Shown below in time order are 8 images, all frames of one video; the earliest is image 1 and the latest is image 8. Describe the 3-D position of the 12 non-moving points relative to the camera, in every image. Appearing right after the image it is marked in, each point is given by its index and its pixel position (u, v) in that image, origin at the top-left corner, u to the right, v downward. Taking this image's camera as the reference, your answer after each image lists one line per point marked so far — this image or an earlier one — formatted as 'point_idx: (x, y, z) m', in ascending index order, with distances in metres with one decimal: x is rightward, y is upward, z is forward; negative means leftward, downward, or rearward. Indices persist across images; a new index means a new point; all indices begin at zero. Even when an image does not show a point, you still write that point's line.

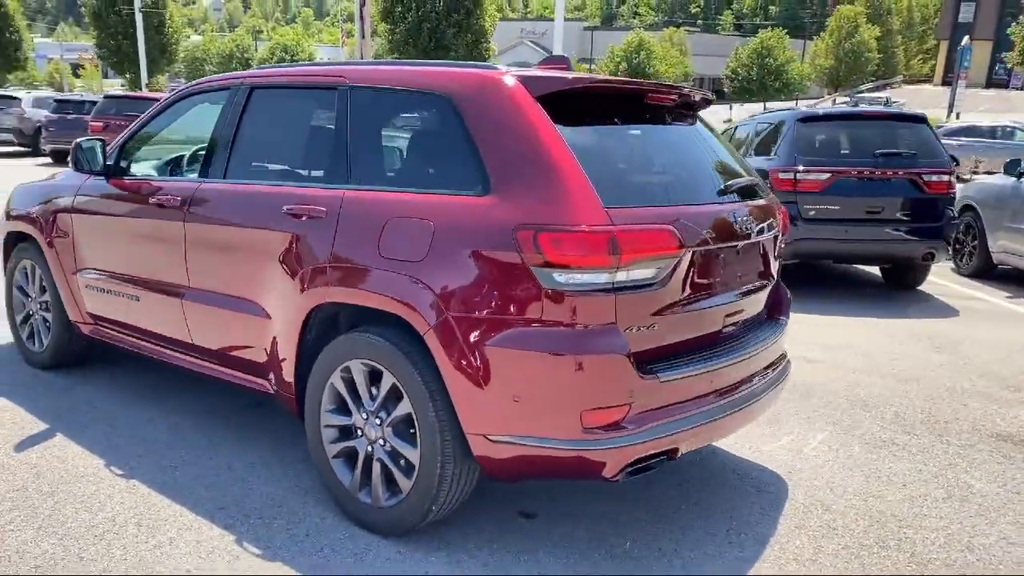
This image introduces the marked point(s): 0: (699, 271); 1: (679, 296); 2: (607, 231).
0: (+0.7, +0.1, +3.2) m
1: (+0.6, 0.0, +3.1) m
2: (+0.3, +0.2, +2.8) m
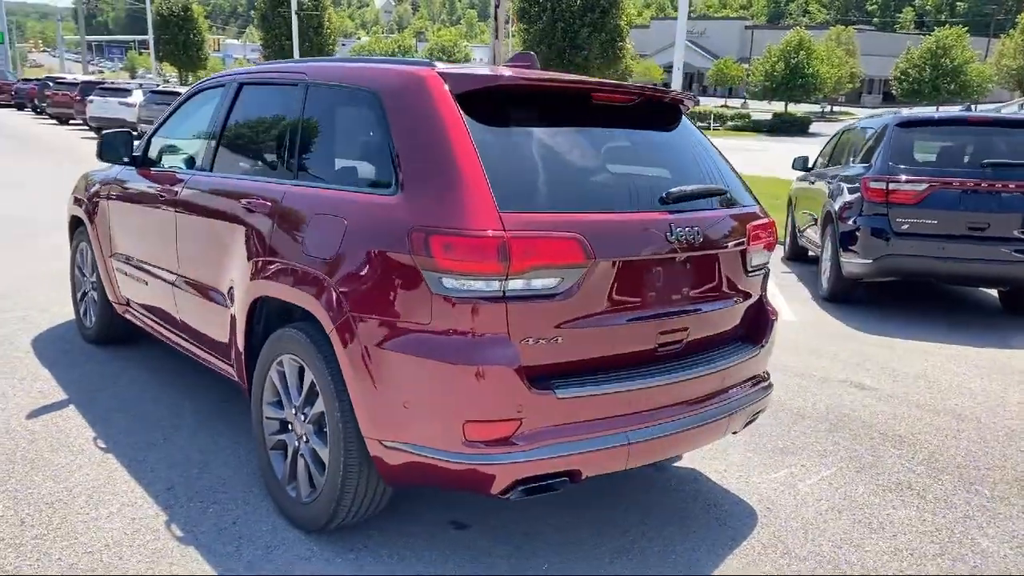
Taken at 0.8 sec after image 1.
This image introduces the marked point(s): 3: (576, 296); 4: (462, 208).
0: (+0.3, 0.0, +3.0) m
1: (+0.2, -0.1, +2.9) m
2: (0.0, +0.2, +2.7) m
3: (+0.2, 0.0, +2.8) m
4: (-0.2, +0.3, +2.7) m
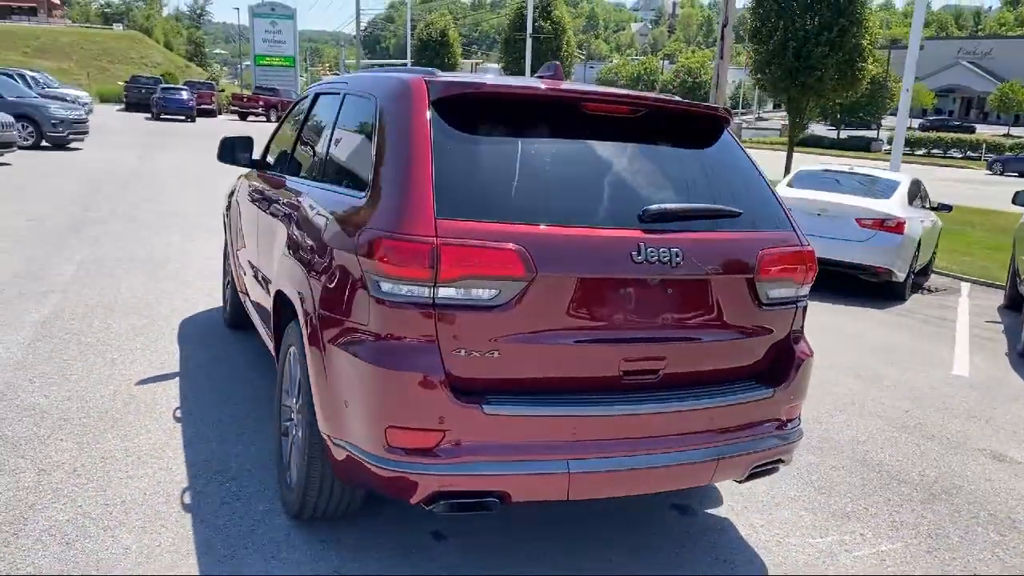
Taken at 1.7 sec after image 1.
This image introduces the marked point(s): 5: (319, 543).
0: (+0.2, 0.0, +2.8) m
1: (0.0, -0.1, +2.8) m
2: (-0.3, +0.1, +2.7) m
3: (0.0, -0.1, +2.7) m
4: (-0.4, +0.3, +2.7) m
5: (-0.8, -1.0, +3.3) m
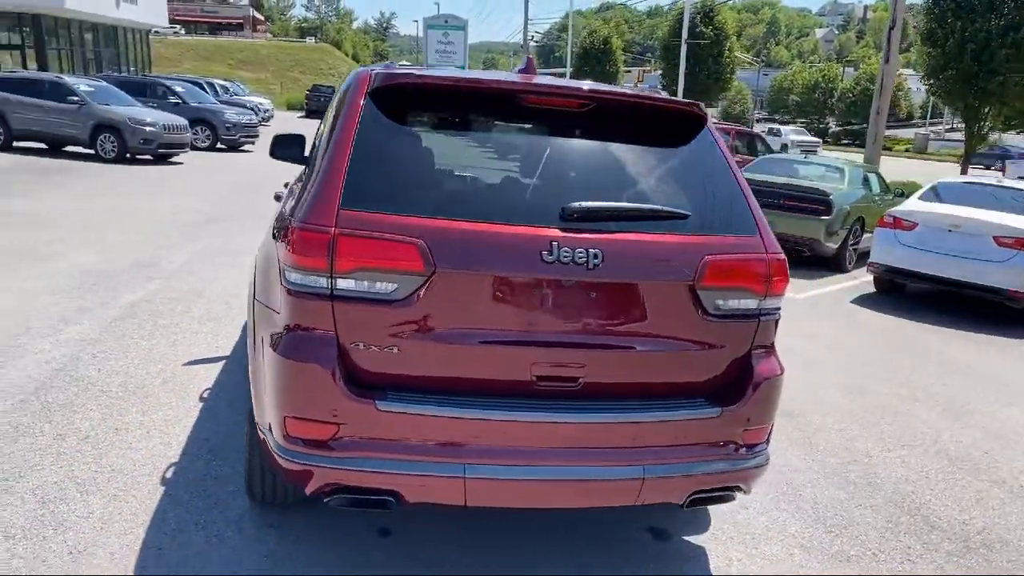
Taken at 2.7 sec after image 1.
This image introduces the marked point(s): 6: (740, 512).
0: (-0.1, 0.0, +2.7) m
1: (-0.3, -0.1, +2.7) m
2: (-0.6, +0.2, +2.6) m
3: (-0.3, -0.1, +2.7) m
4: (-0.7, +0.3, +2.7) m
5: (-1.0, -1.0, +3.4) m
6: (+1.1, -1.1, +3.9) m
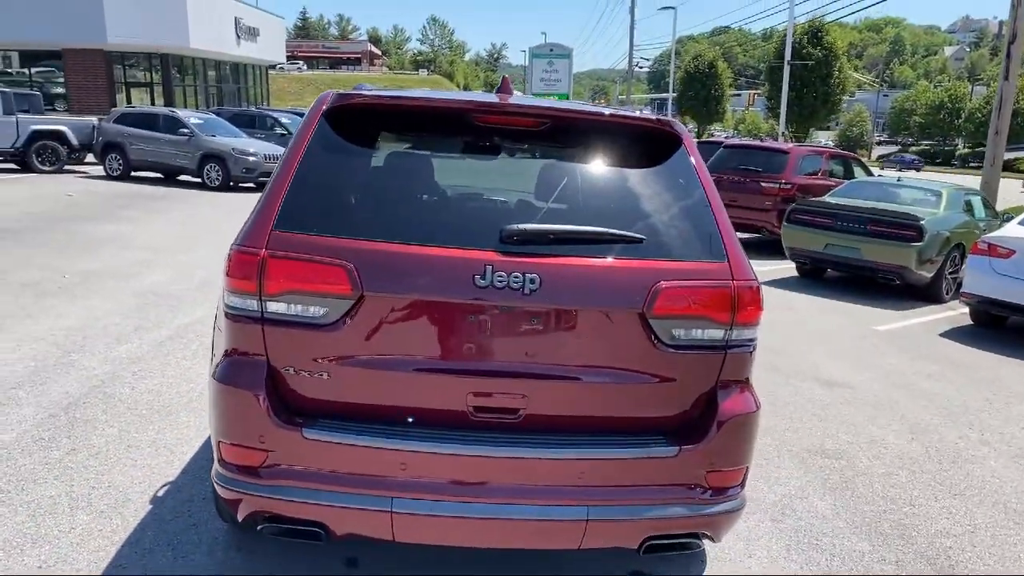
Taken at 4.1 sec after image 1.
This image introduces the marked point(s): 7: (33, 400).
0: (-0.4, -0.1, +2.6) m
1: (-0.5, -0.2, +2.6) m
2: (-0.8, +0.1, +2.6) m
3: (-0.5, -0.1, +2.6) m
4: (-0.9, +0.2, +2.7) m
5: (-1.1, -1.1, +3.4) m
6: (+1.0, -1.2, +3.6) m
7: (-2.9, -0.7, +5.0) m
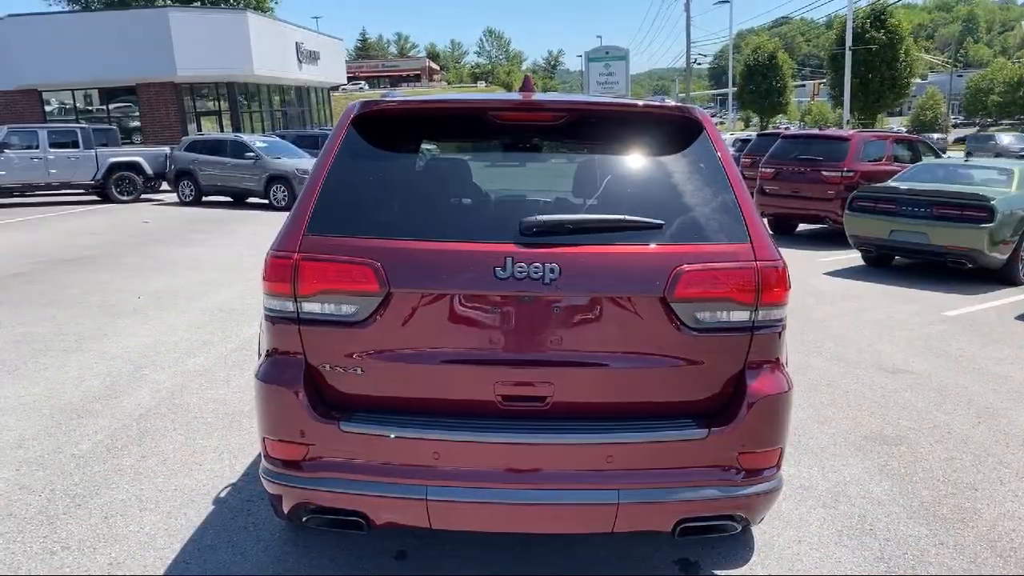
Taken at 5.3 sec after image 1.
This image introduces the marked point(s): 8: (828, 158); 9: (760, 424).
0: (-0.3, -0.1, +2.7) m
1: (-0.4, -0.2, +2.7) m
2: (-0.7, +0.1, +2.7) m
3: (-0.5, -0.1, +2.7) m
4: (-0.8, +0.2, +2.9) m
5: (-1.0, -1.1, +3.5) m
6: (+1.2, -1.1, +3.6) m
7: (-2.6, -0.8, +5.2) m
8: (+5.6, +2.3, +14.4) m
9: (+0.8, -0.5, +2.8) m
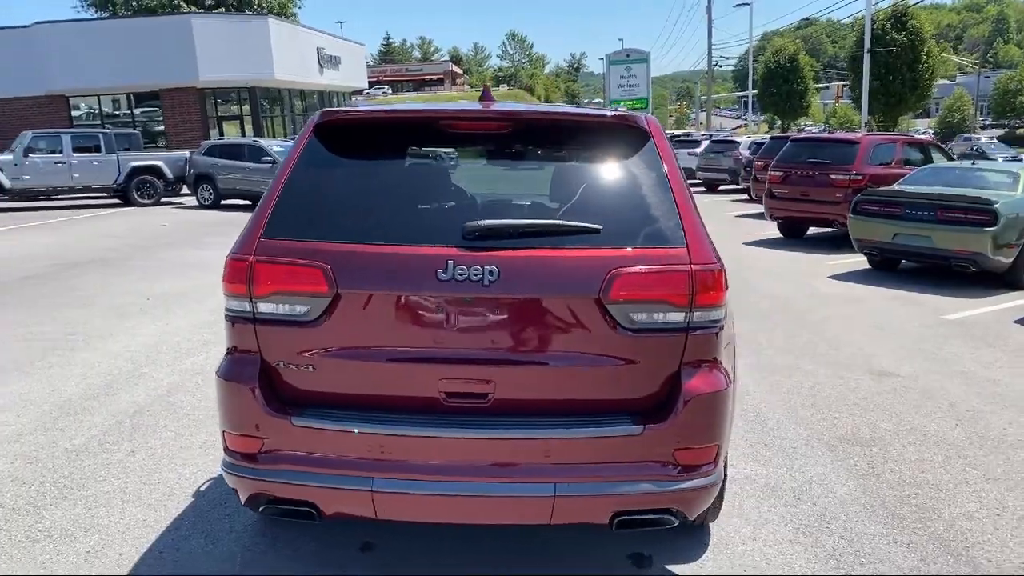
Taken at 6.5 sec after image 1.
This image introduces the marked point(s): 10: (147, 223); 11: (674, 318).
0: (-0.5, -0.1, +2.8) m
1: (-0.6, -0.2, +2.9) m
2: (-0.9, +0.1, +2.9) m
3: (-0.7, -0.1, +2.8) m
4: (-1.0, +0.2, +3.0) m
5: (-1.1, -1.1, +3.7) m
6: (+1.0, -1.1, +3.6) m
7: (-2.7, -0.8, +5.4) m
8: (+5.7, +2.2, +14.4) m
9: (+0.6, -0.5, +2.9) m
10: (-8.0, +1.4, +17.9) m
11: (+0.6, -0.1, +2.8) m
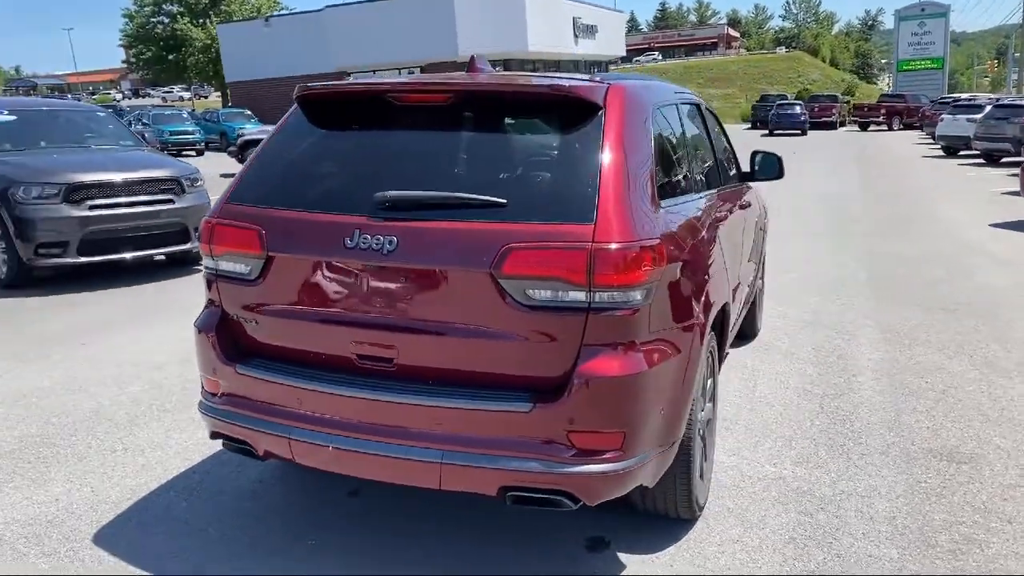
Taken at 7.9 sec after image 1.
0: (-0.8, 0.0, +3.0) m
1: (-0.9, 0.0, +3.1) m
2: (-1.2, +0.3, +3.2) m
3: (-0.9, 0.0, +3.1) m
4: (-1.2, +0.4, +3.4) m
5: (-1.2, -0.9, +4.1) m
6: (+0.9, -1.1, +3.4) m
7: (-2.1, -0.5, +6.3) m
8: (+8.8, +2.3, +11.9) m
9: (+0.3, -0.4, +2.7) m
10: (-3.1, +2.4, +19.7) m
11: (+0.2, 0.0, +2.7) m
